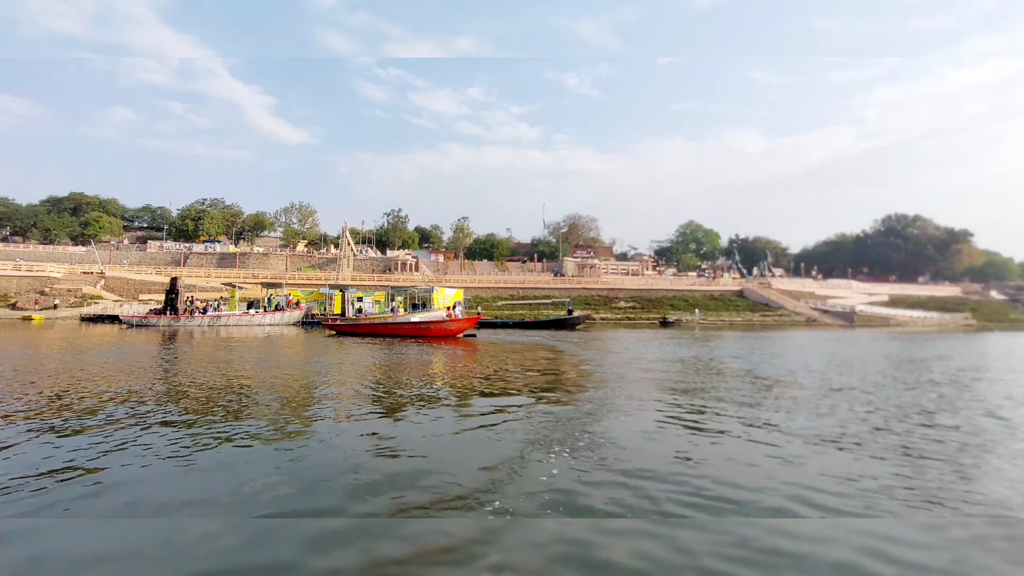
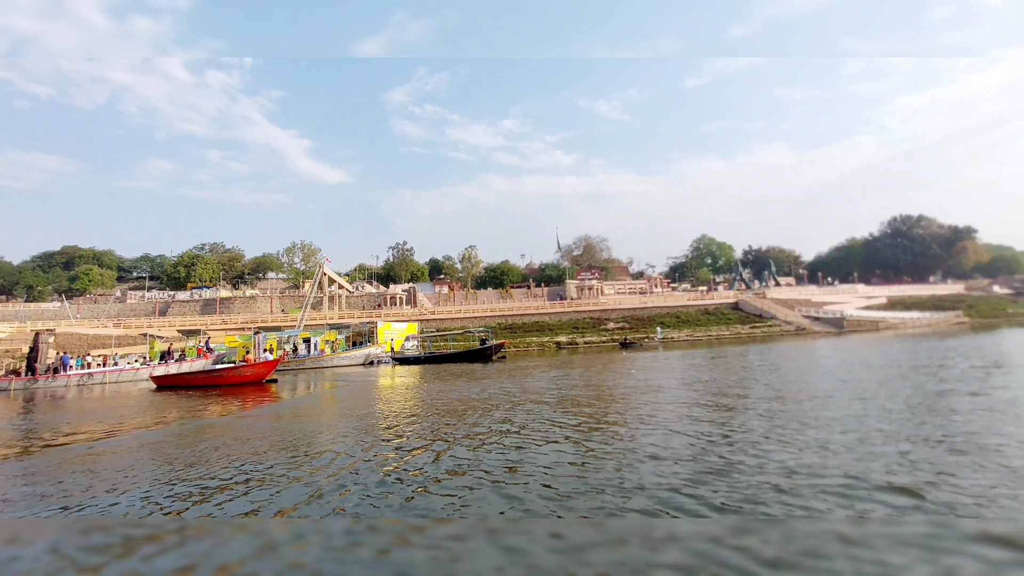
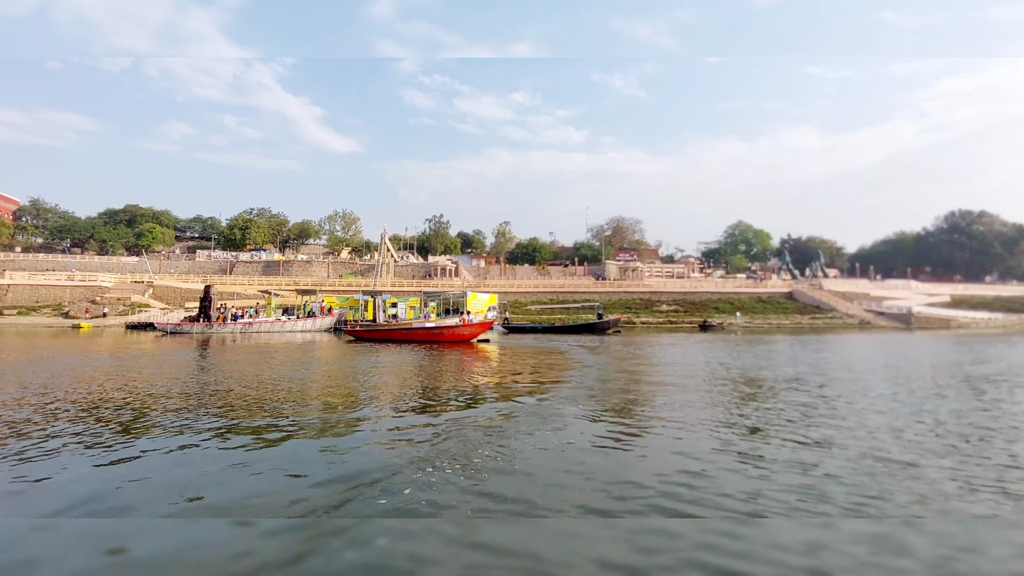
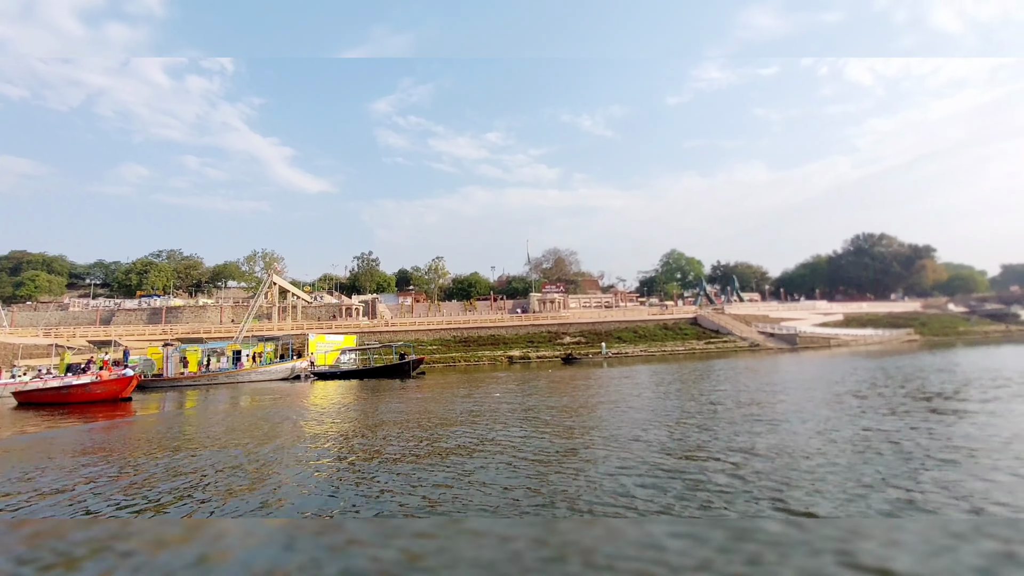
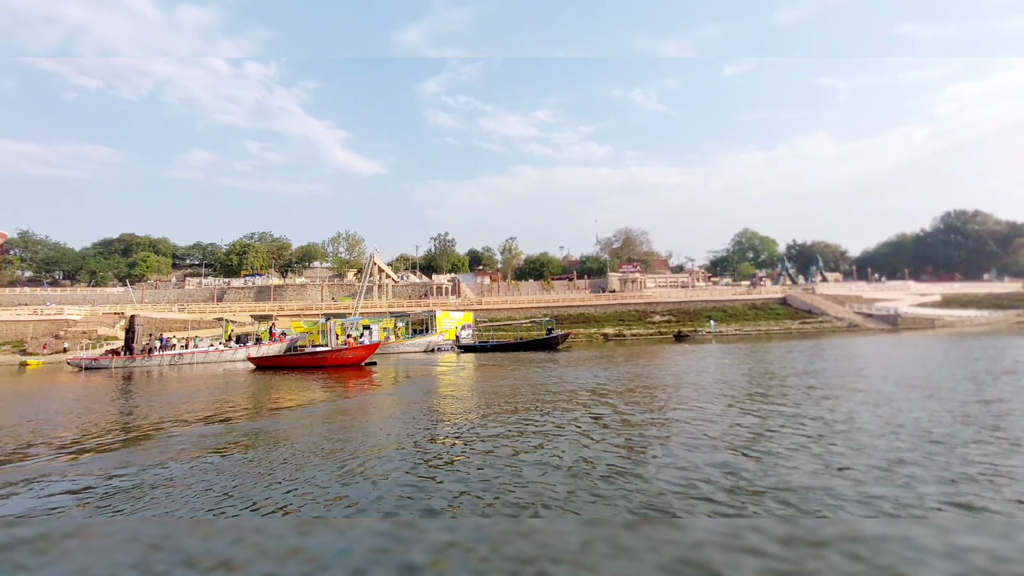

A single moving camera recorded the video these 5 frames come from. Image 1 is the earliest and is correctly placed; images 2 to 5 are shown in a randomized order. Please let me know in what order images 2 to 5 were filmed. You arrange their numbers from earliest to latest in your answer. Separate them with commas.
3, 5, 2, 4
